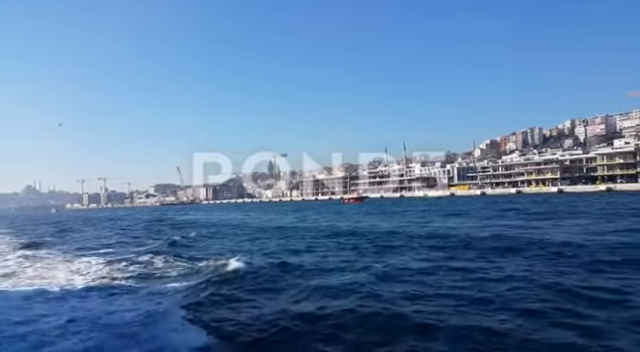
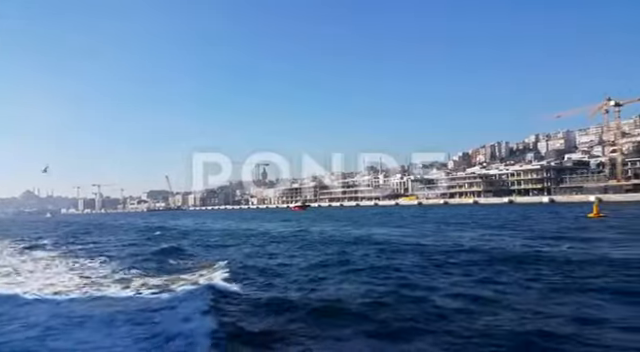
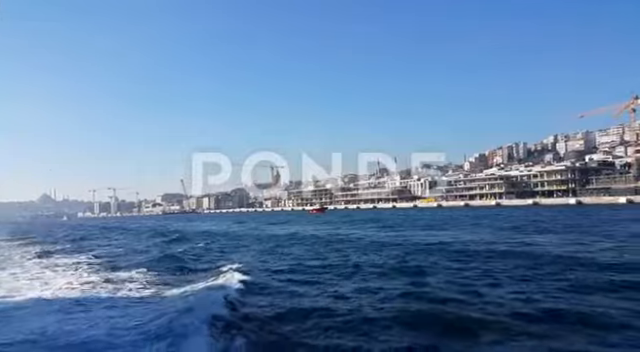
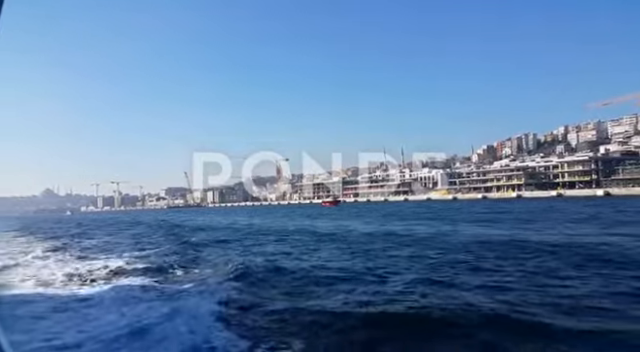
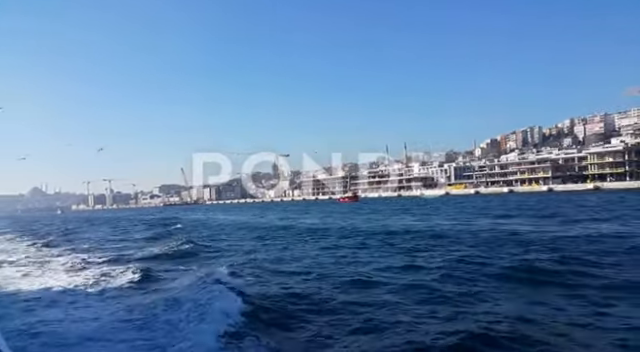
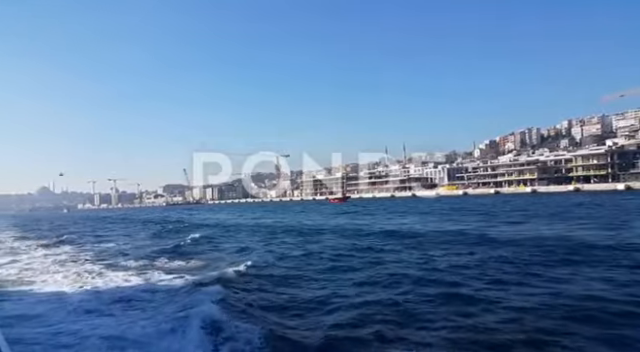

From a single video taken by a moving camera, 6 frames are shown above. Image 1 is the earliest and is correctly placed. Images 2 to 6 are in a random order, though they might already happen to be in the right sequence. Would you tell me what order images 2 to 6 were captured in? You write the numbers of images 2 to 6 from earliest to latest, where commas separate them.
5, 6, 4, 3, 2
